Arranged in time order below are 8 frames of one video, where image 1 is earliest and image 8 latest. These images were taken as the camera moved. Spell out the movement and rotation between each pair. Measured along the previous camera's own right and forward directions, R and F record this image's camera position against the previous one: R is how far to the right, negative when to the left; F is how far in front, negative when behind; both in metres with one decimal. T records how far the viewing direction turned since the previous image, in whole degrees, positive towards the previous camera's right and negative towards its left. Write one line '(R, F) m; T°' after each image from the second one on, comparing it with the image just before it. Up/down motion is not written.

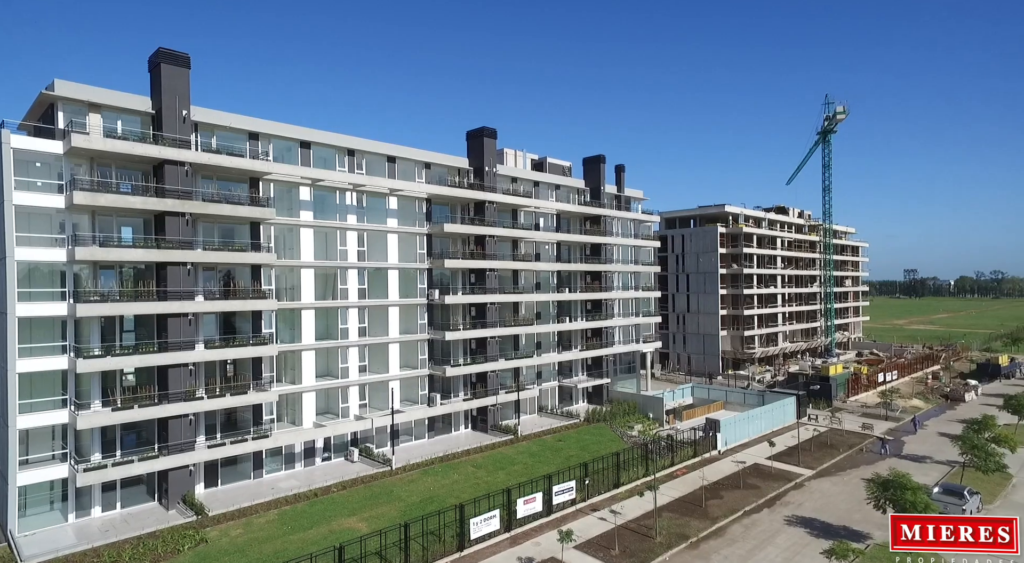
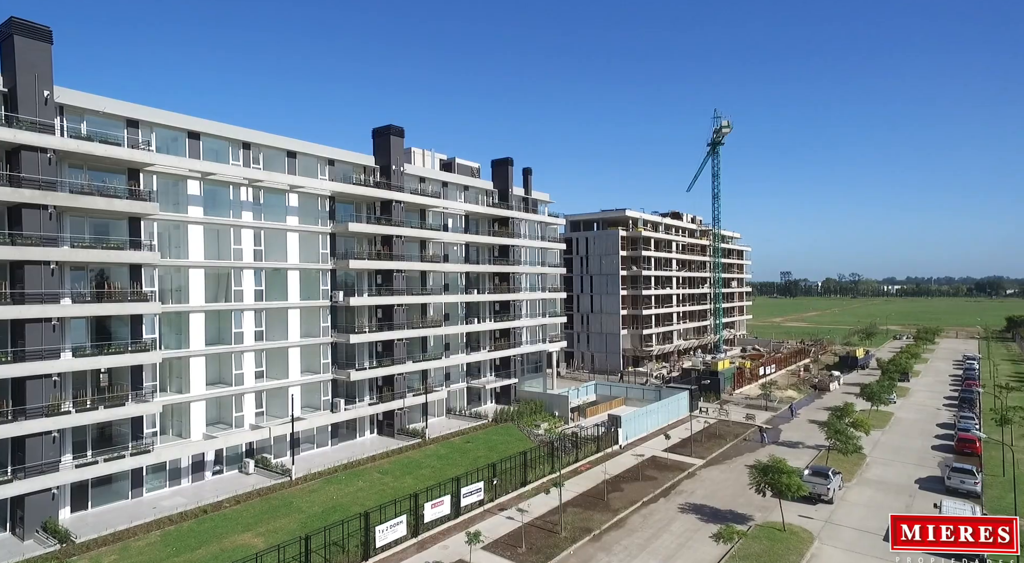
(0.0, +0.3) m; +8°
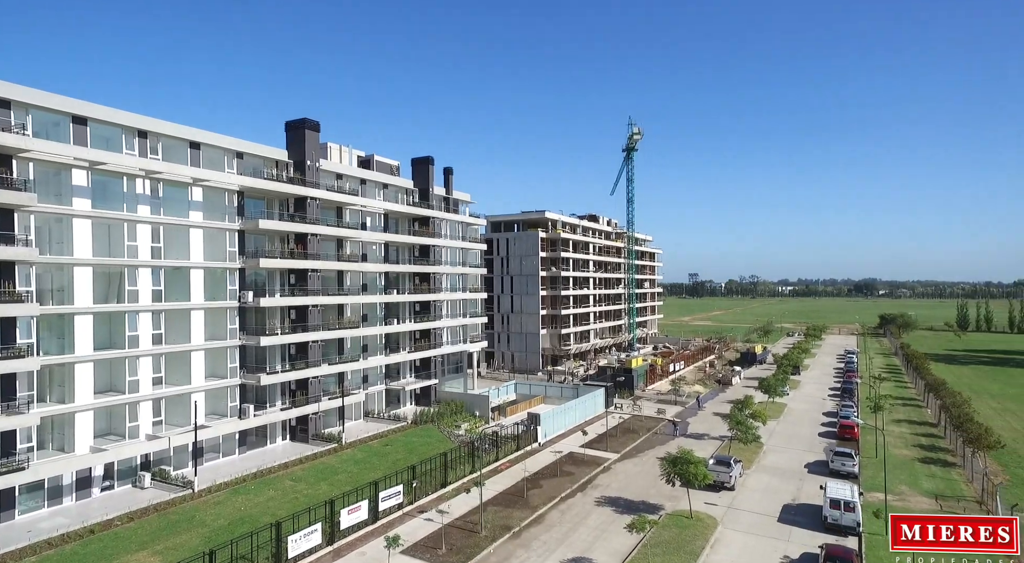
(+0.1, +0.4) m; +7°
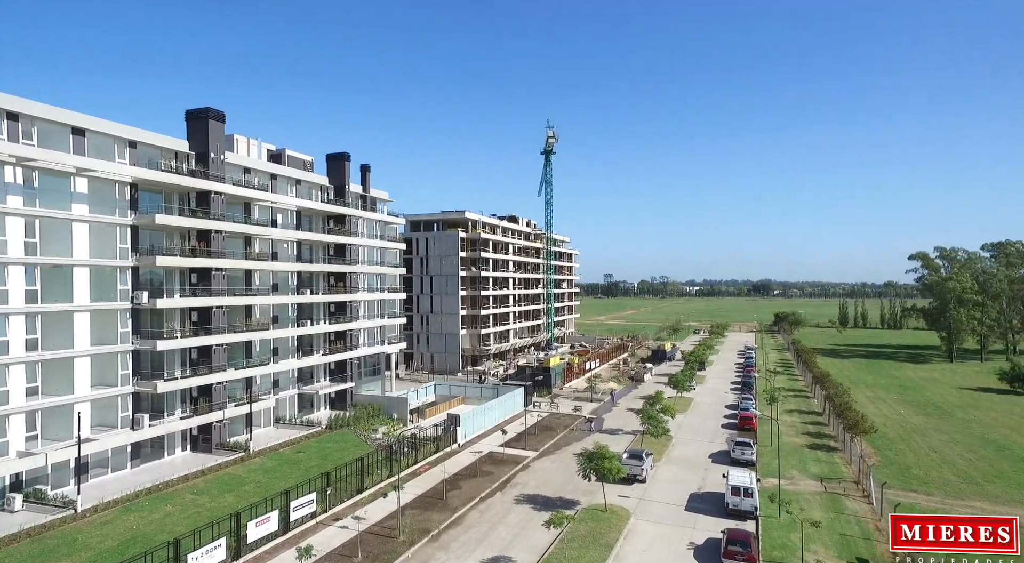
(+0.1, +0.6) m; +7°
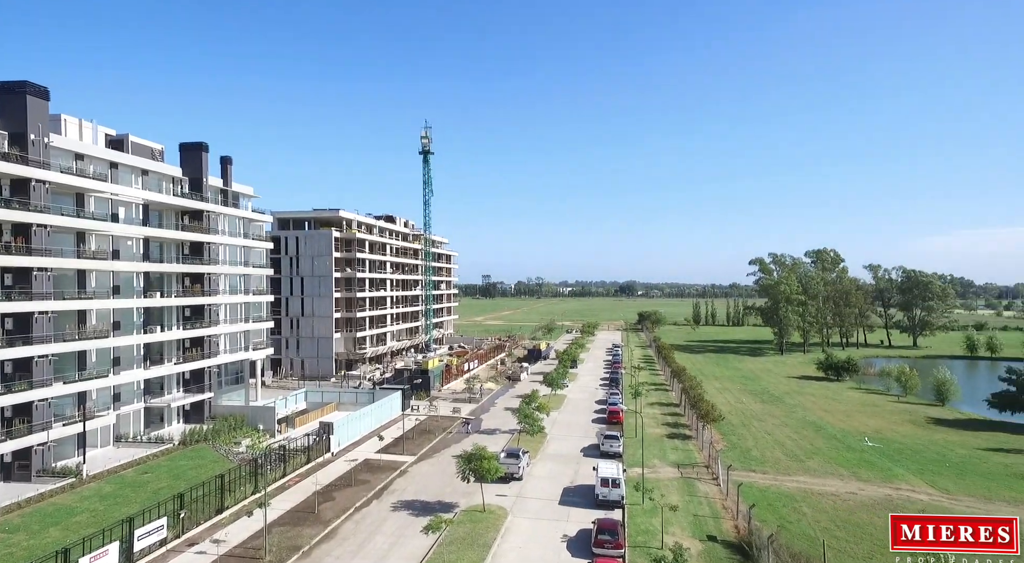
(+0.2, +1.5) m; +10°
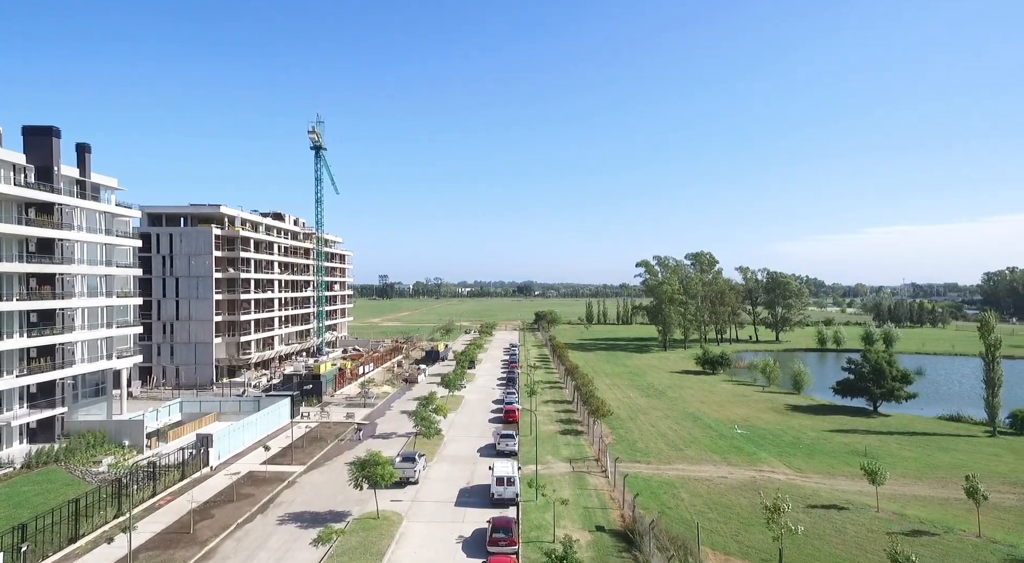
(+0.4, +1.8) m; +9°
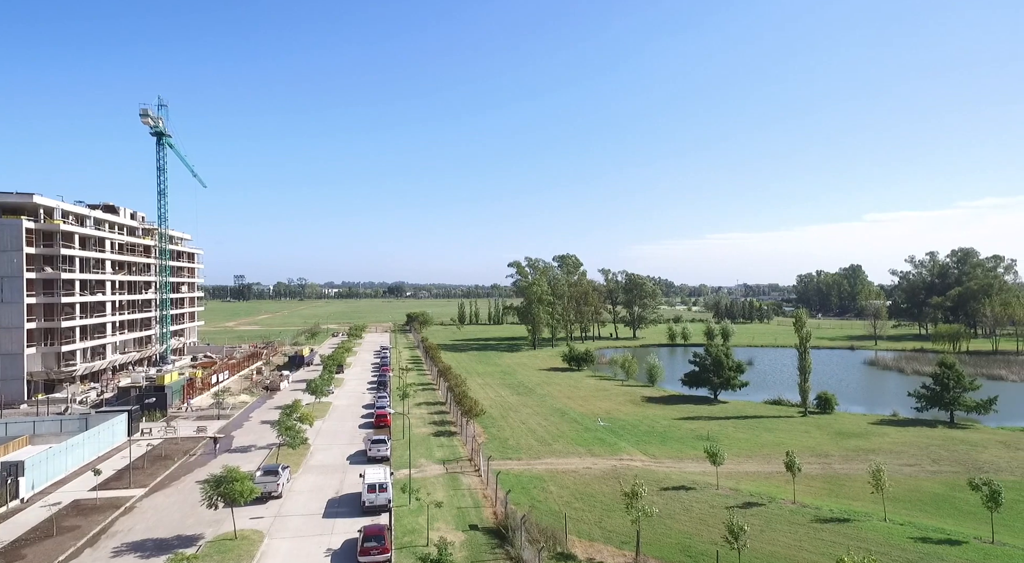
(+0.6, +3.9) m; +11°
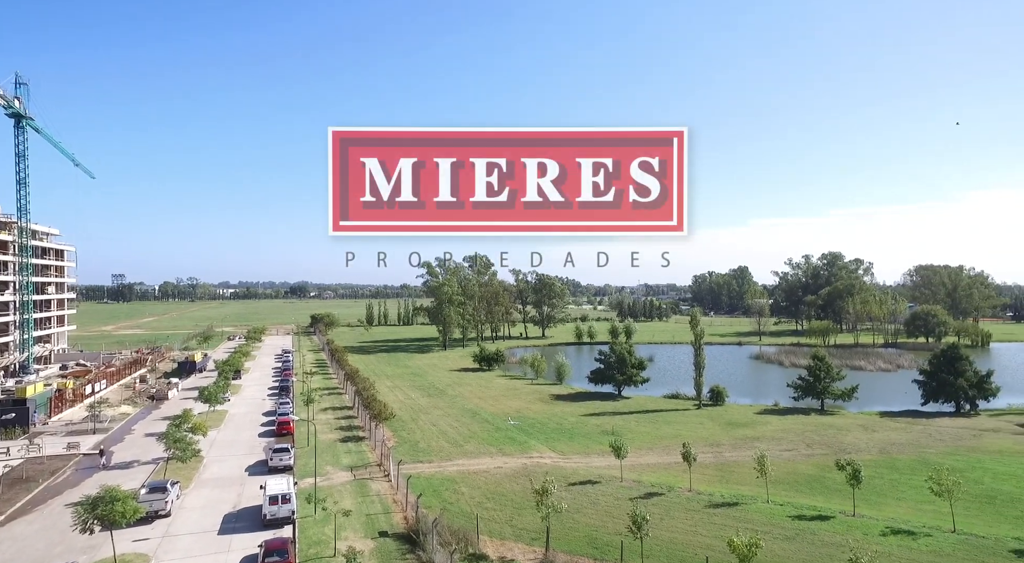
(+2.1, +0.9) m; +8°
